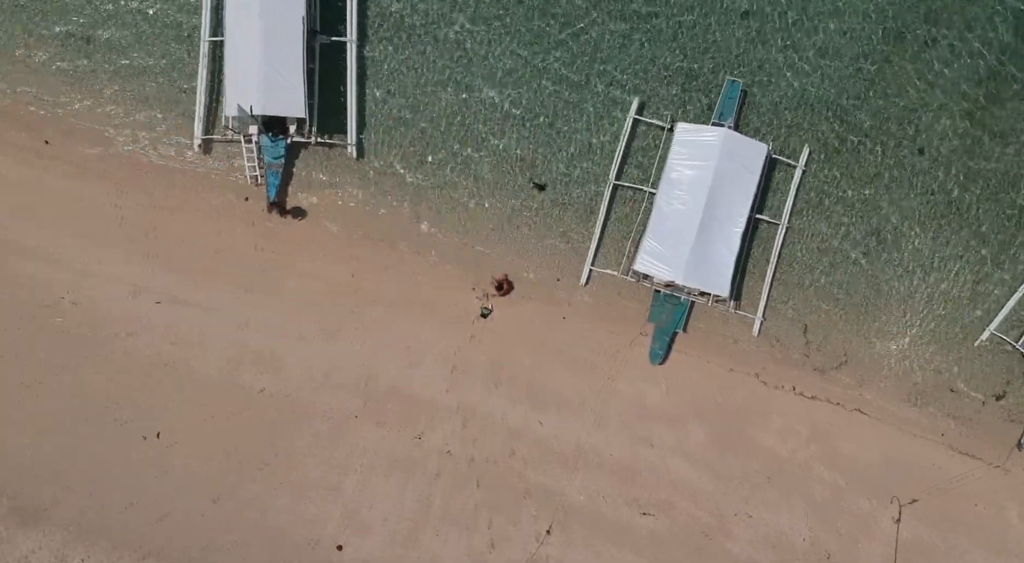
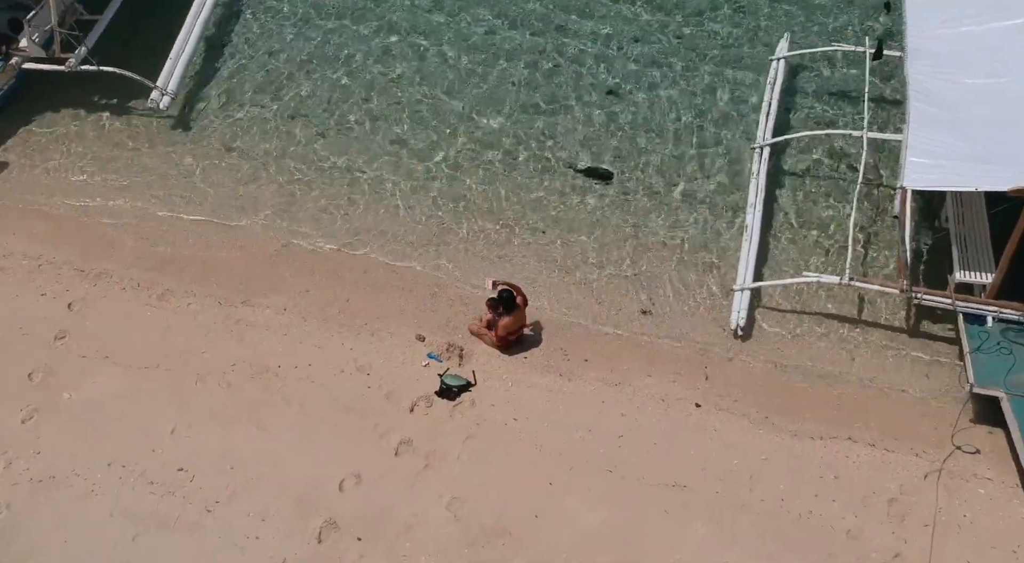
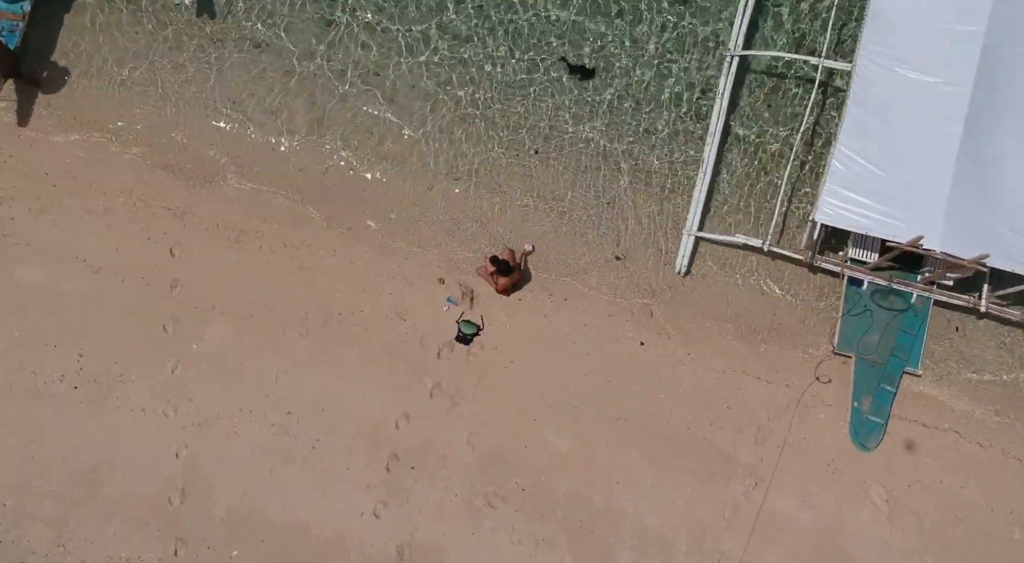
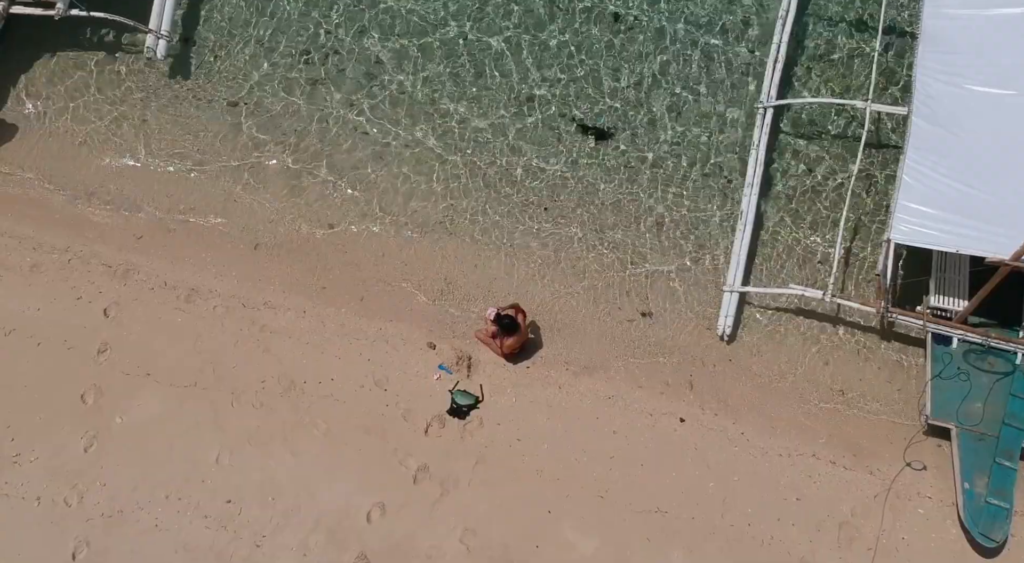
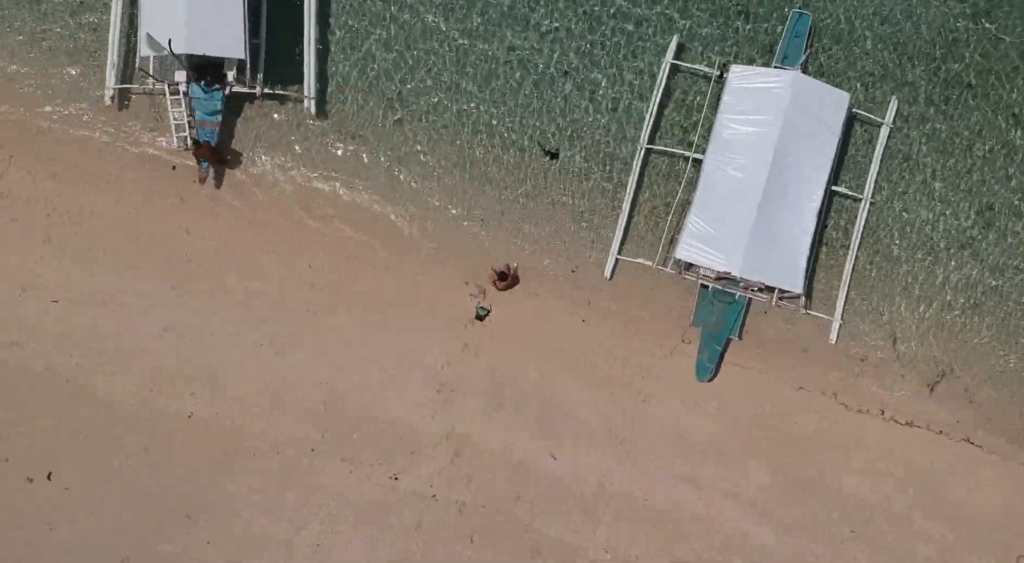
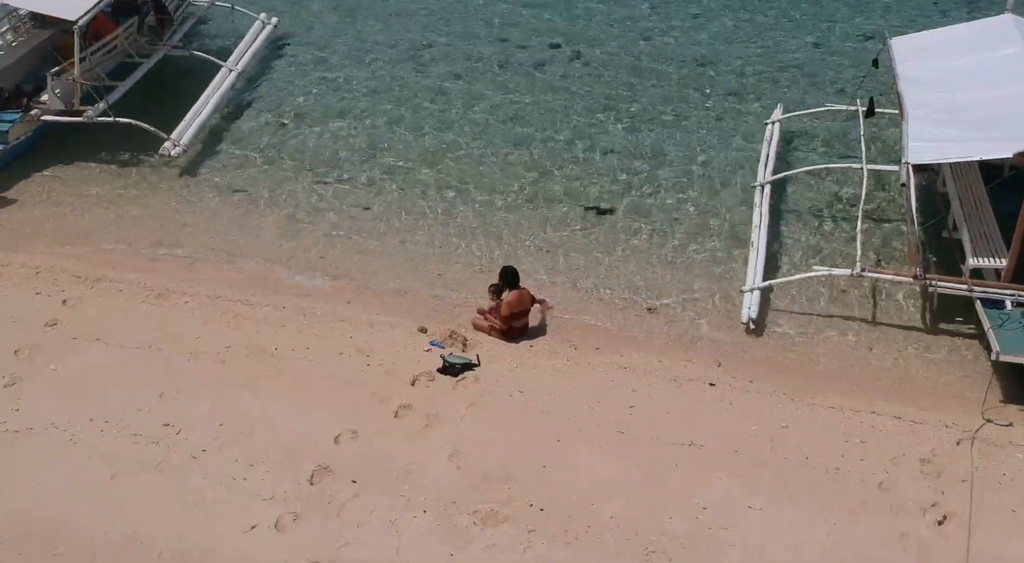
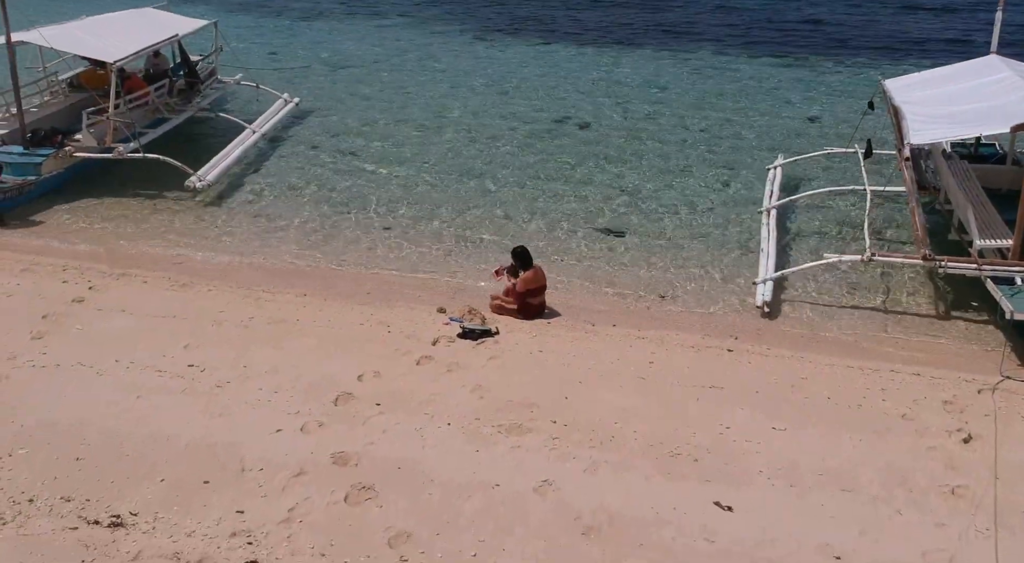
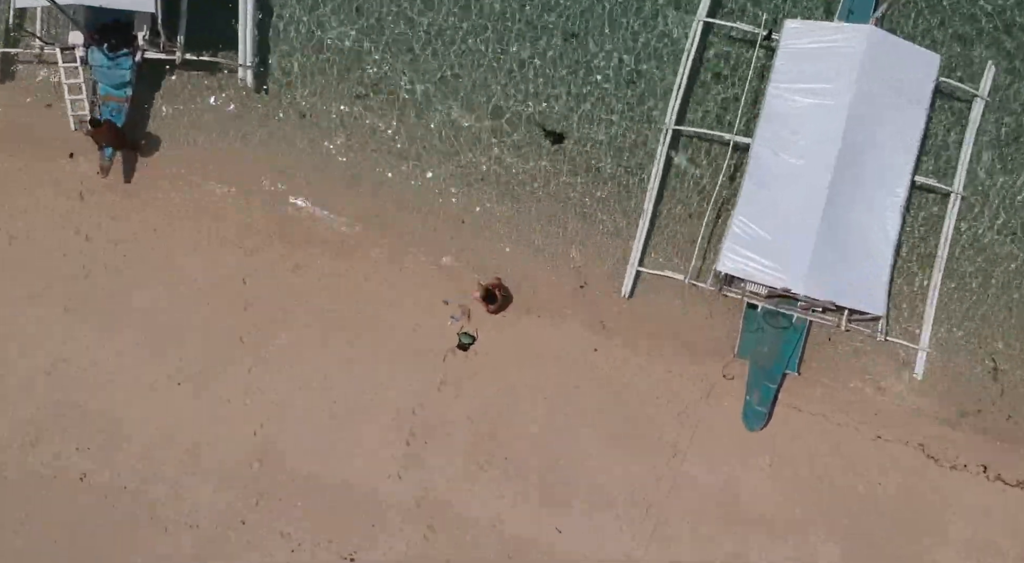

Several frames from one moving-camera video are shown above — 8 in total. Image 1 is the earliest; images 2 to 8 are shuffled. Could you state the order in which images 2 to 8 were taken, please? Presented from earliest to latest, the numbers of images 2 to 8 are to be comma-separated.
5, 8, 3, 4, 2, 6, 7
